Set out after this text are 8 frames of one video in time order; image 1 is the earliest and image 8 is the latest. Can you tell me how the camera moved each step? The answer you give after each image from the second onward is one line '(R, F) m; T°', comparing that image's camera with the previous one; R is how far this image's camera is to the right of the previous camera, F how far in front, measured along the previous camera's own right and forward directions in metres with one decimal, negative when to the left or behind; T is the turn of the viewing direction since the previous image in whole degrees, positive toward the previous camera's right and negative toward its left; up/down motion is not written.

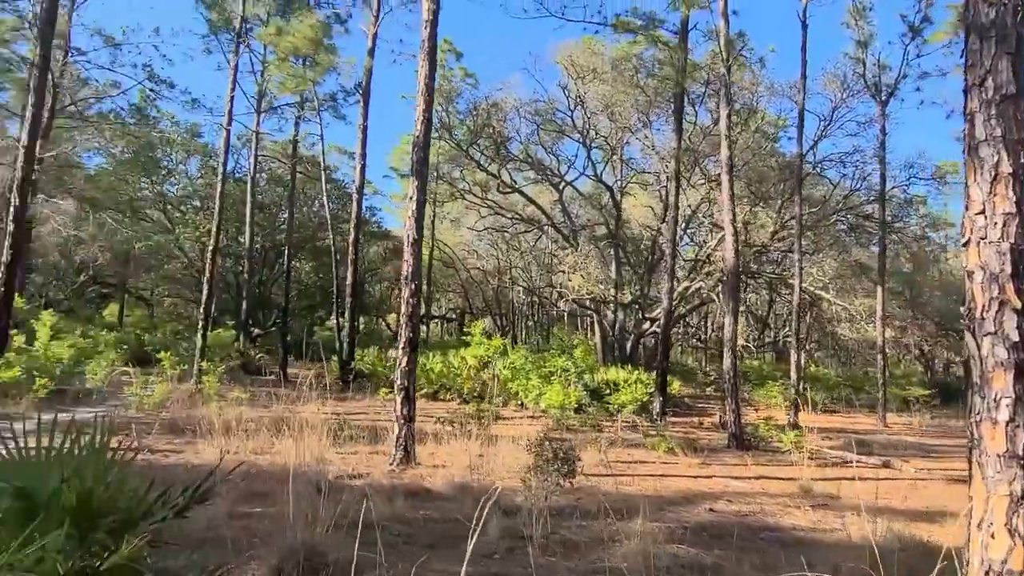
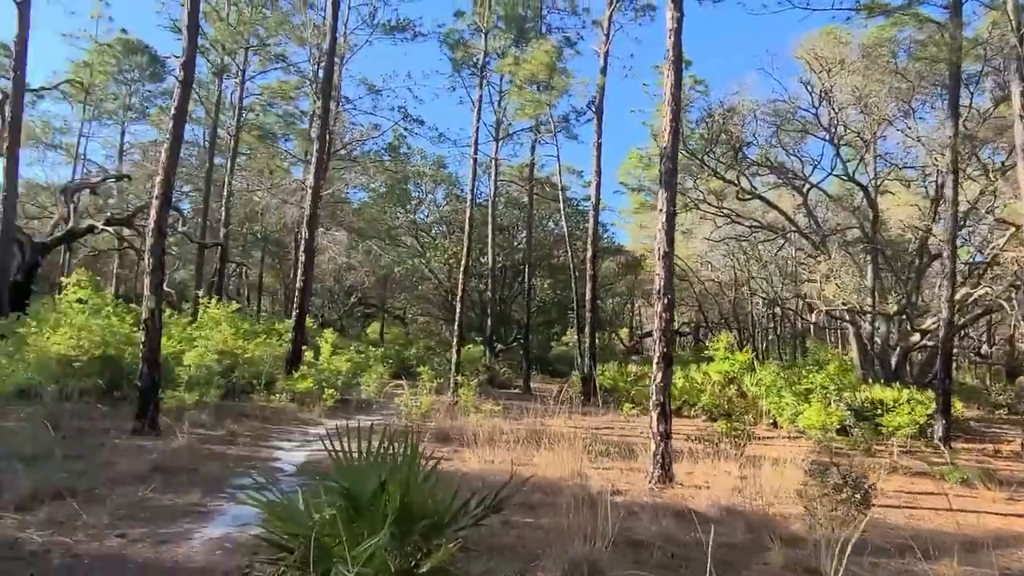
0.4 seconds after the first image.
(-0.3, 0.0) m; -18°
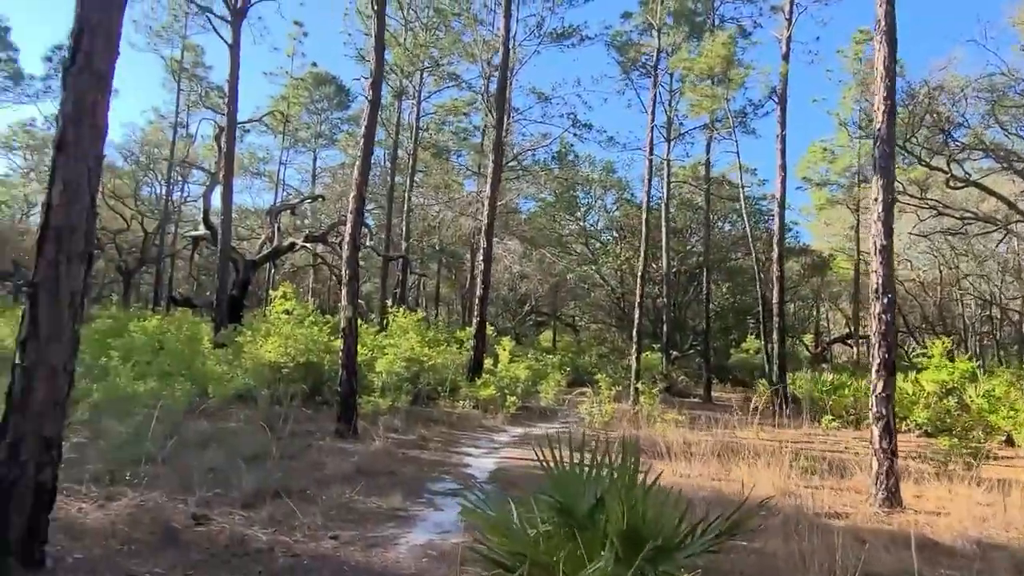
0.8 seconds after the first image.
(-0.2, +0.2) m; -13°
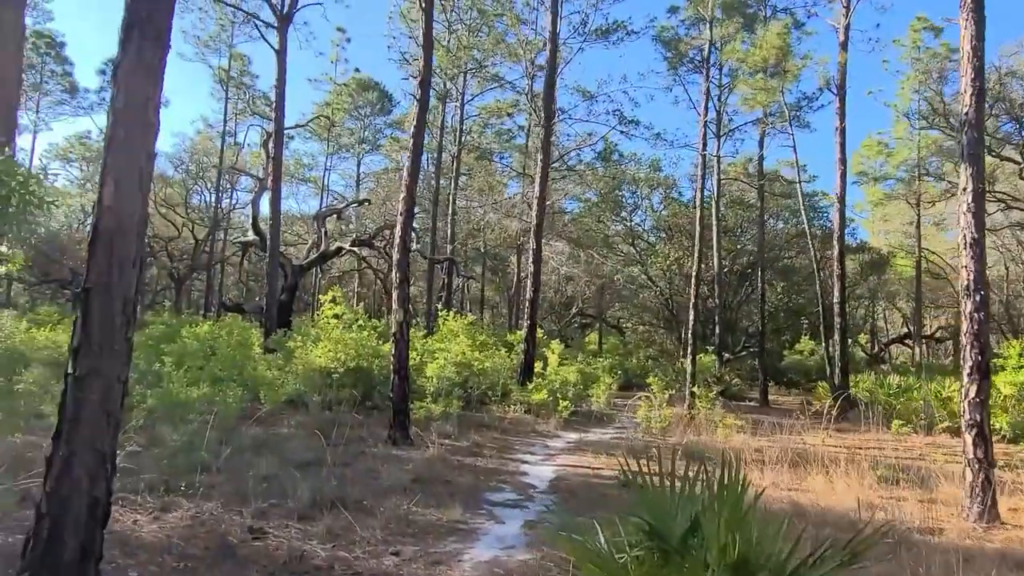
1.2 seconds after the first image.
(-0.2, +0.3) m; -3°
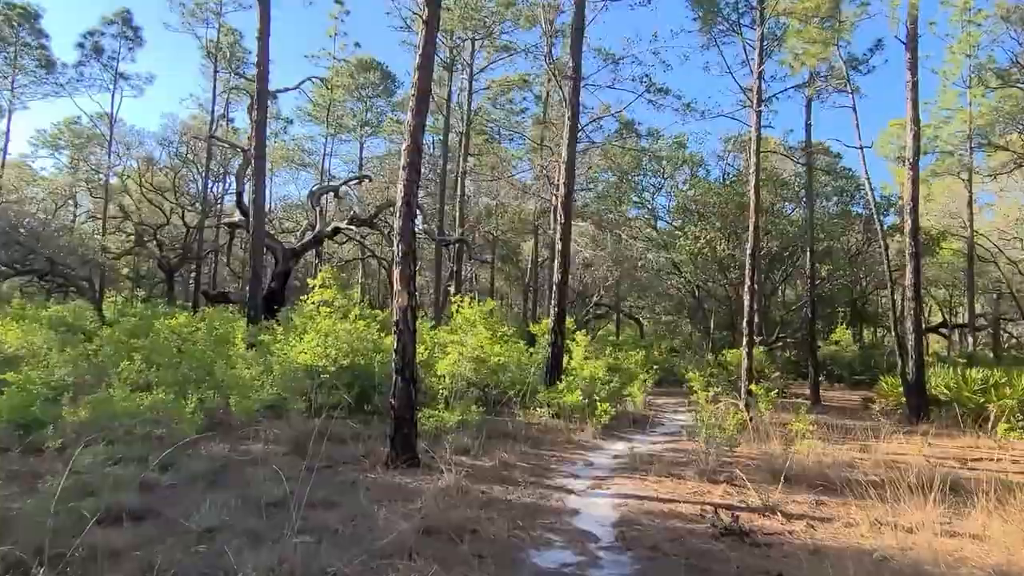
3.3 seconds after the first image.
(-0.3, +2.0) m; -1°
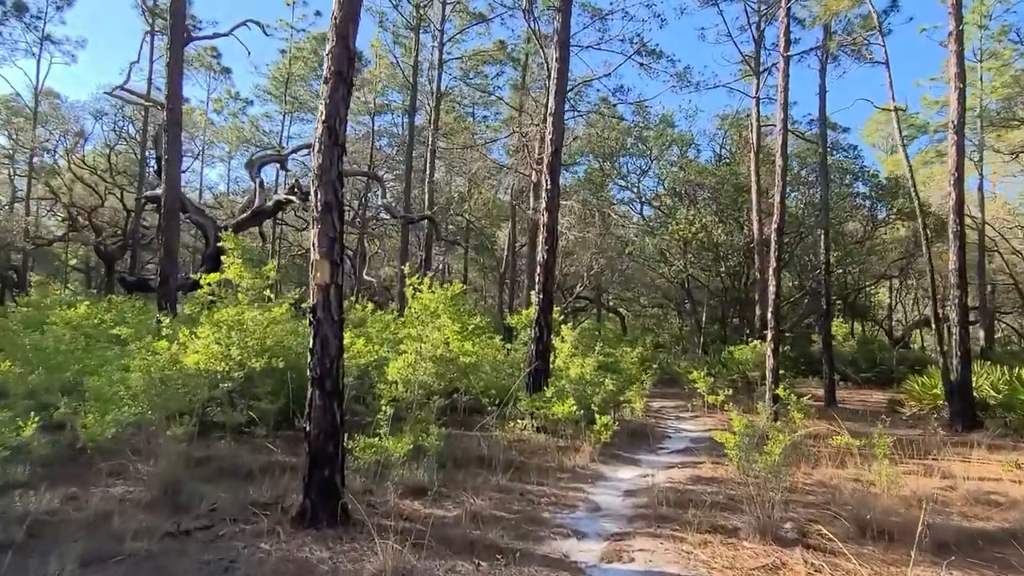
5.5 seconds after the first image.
(0.0, +2.2) m; +2°
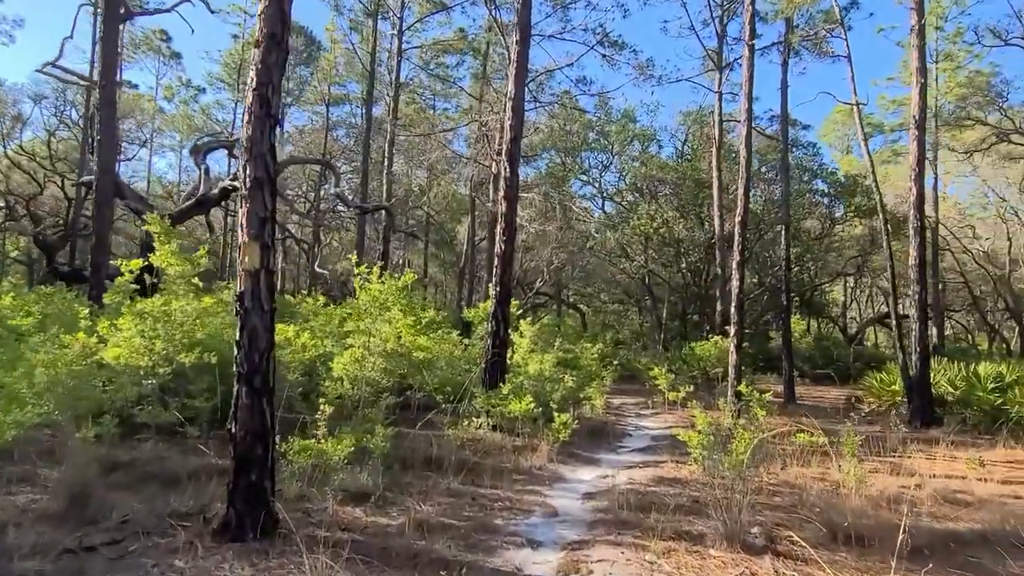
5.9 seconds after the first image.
(+0.1, +0.4) m; +3°
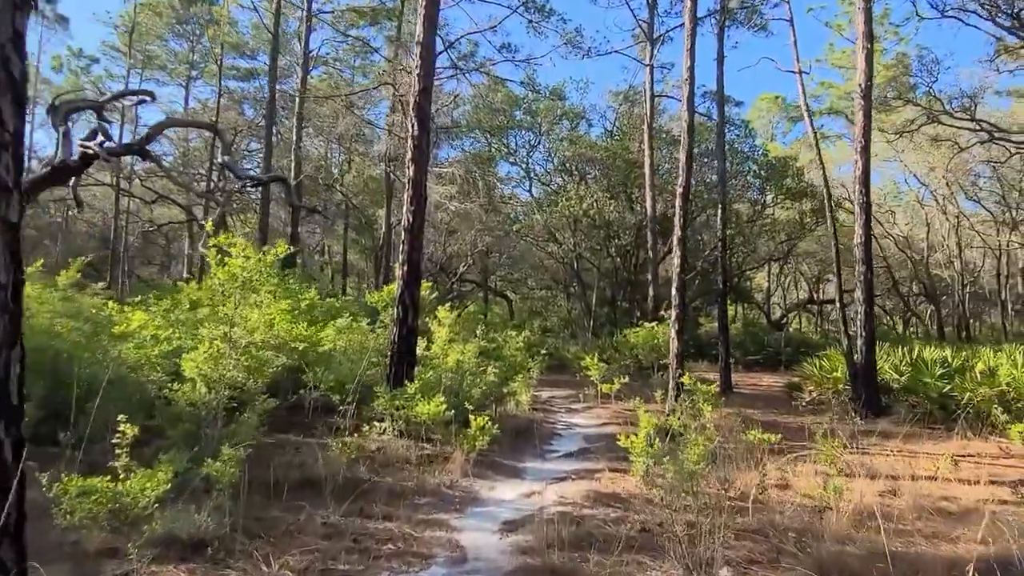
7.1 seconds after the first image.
(+0.2, +1.3) m; +6°
